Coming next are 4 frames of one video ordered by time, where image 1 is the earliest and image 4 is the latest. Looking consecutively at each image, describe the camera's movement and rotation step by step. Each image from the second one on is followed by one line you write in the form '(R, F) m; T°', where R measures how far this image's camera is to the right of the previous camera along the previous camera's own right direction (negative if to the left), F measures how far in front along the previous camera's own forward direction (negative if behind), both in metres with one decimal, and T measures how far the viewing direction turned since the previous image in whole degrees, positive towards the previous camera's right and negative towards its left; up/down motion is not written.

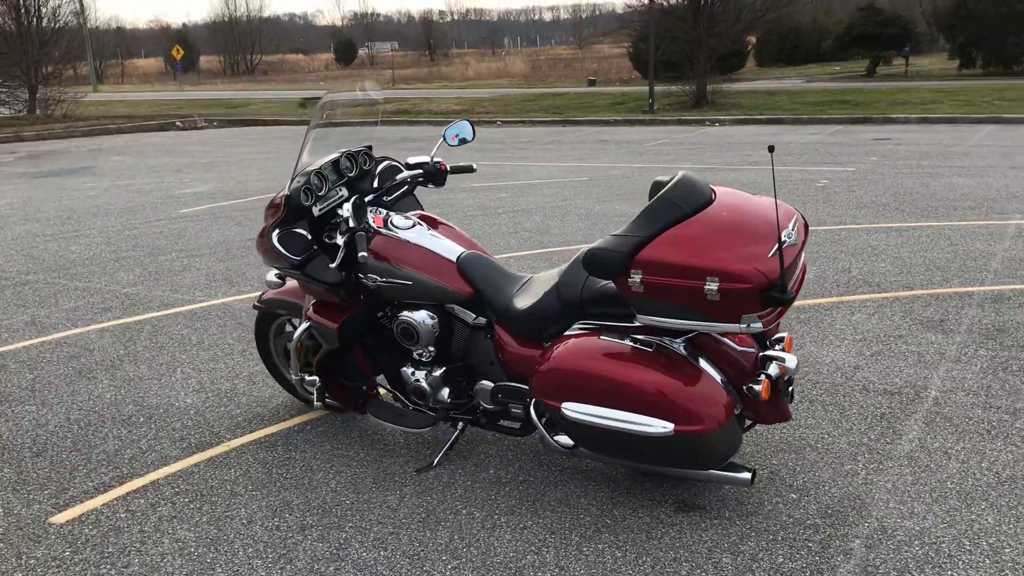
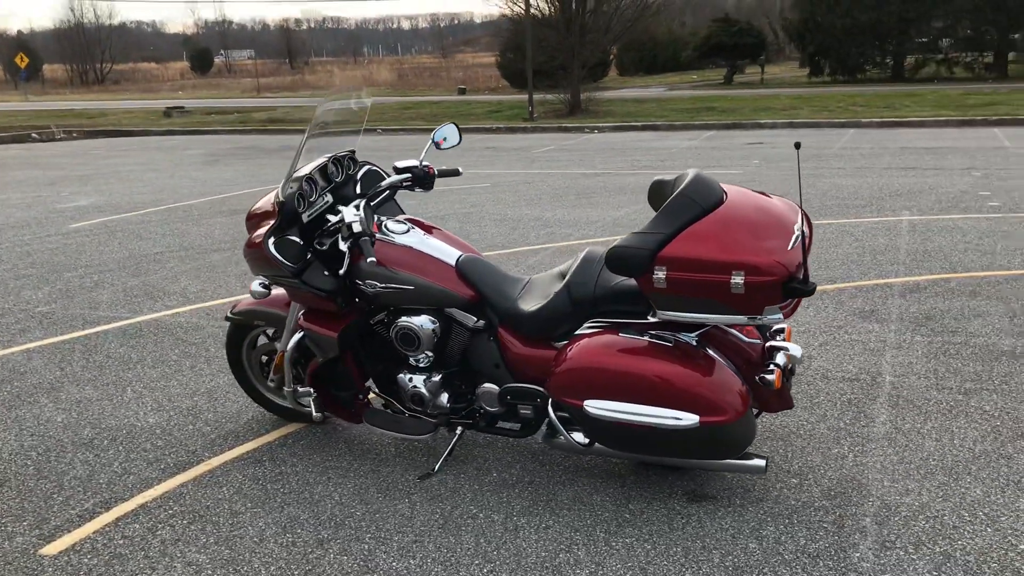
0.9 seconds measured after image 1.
(-0.5, 0.0) m; +8°
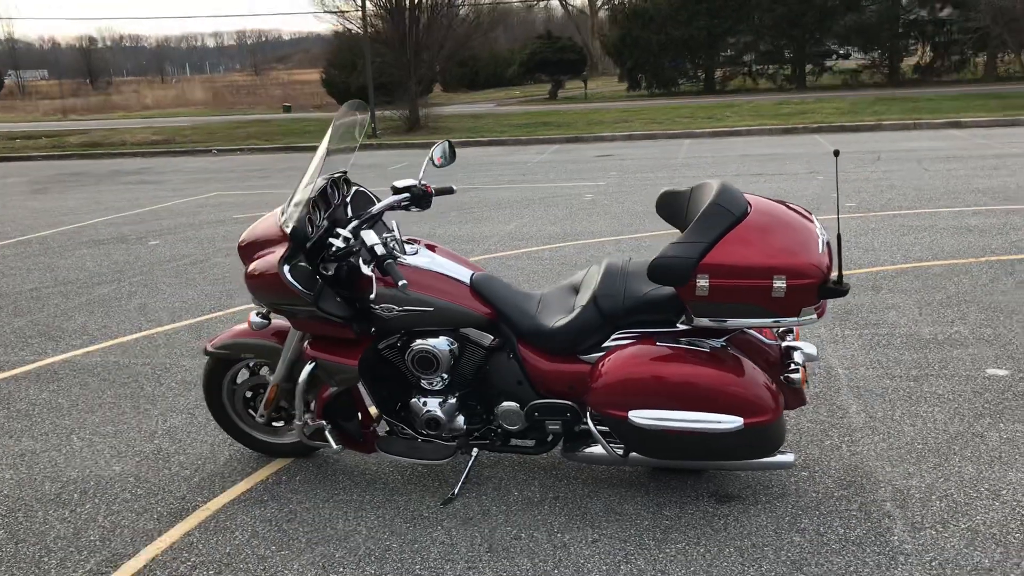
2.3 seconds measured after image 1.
(-0.7, +0.1) m; +10°
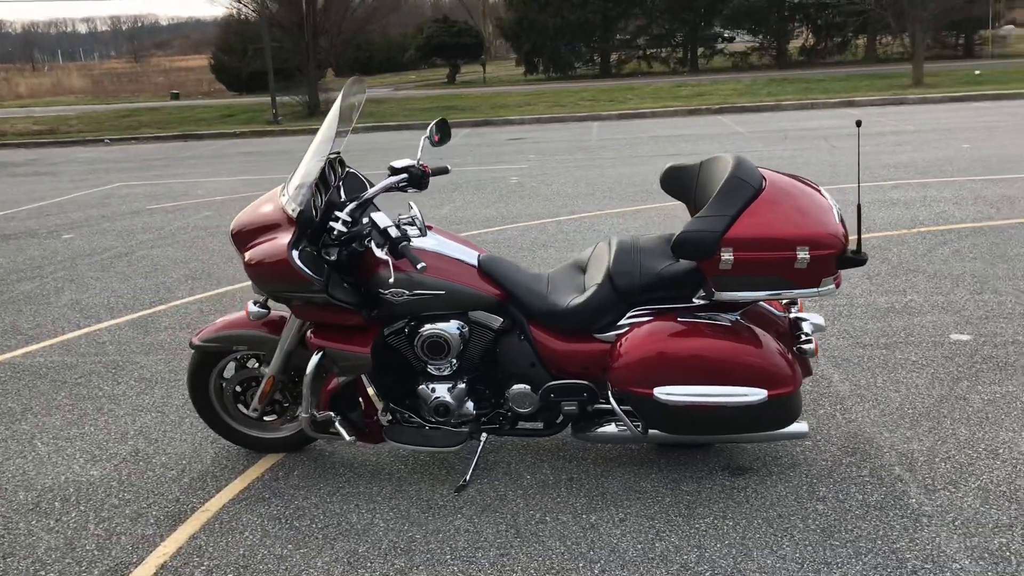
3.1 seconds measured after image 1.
(-0.4, +0.1) m; +6°
